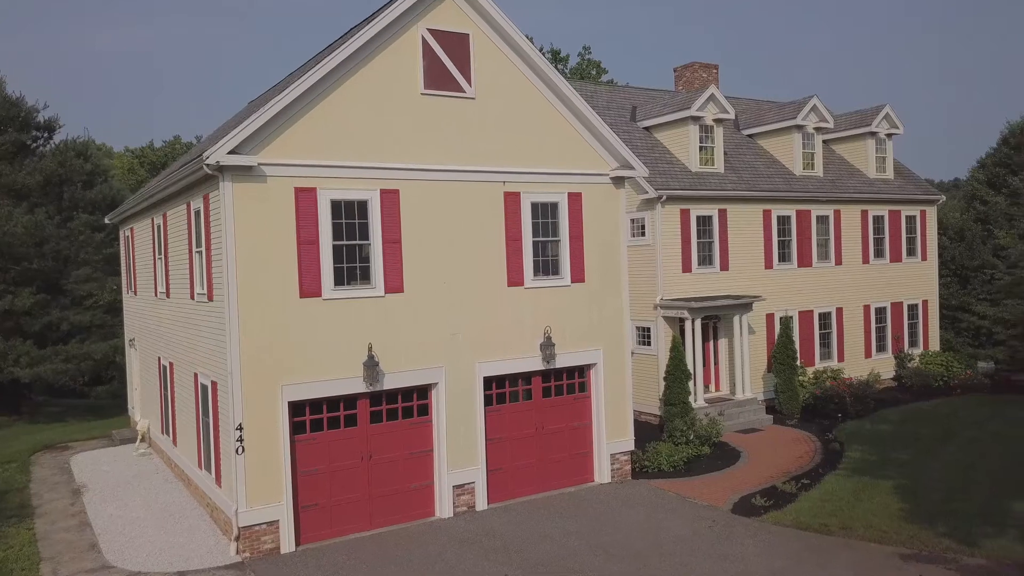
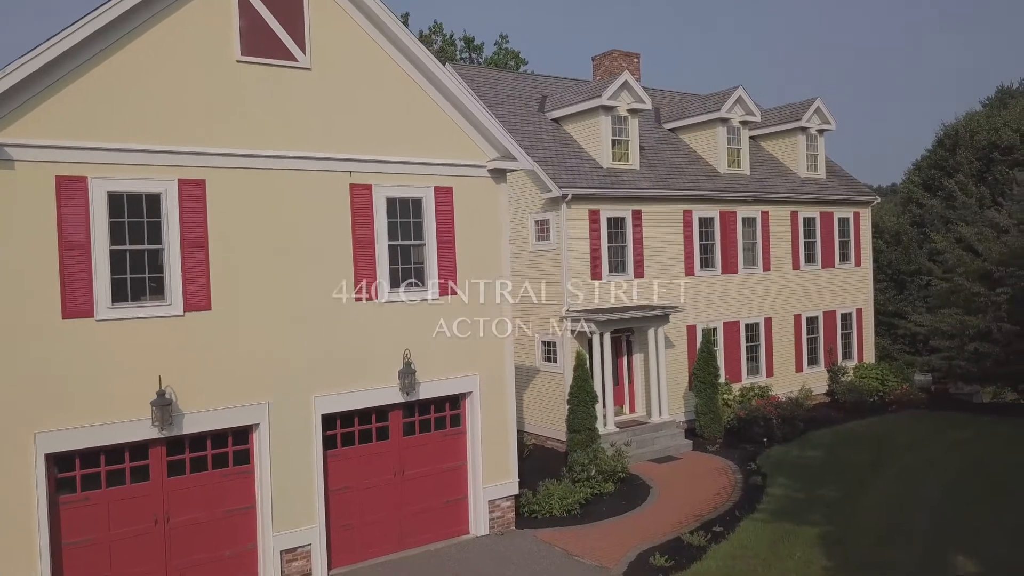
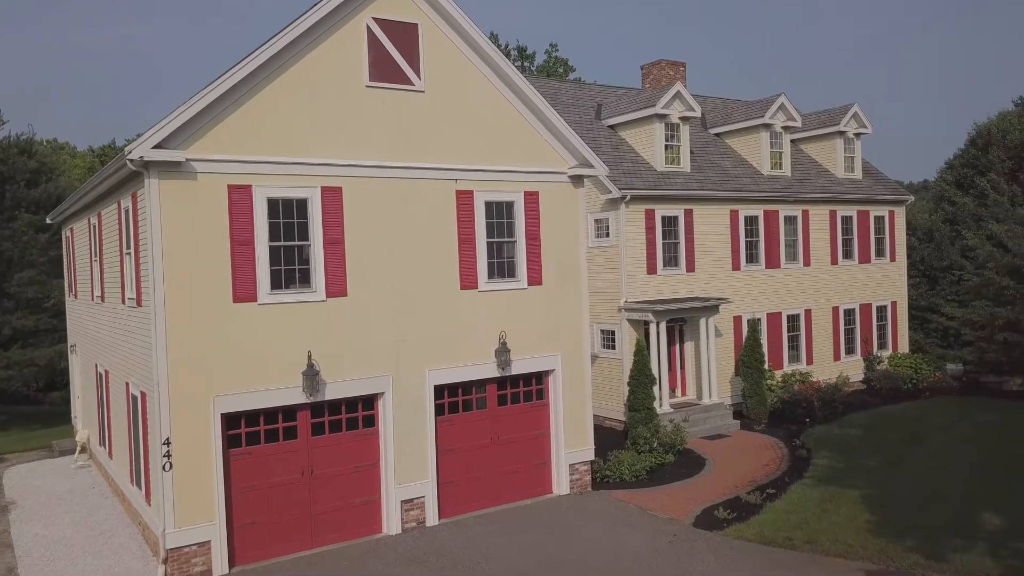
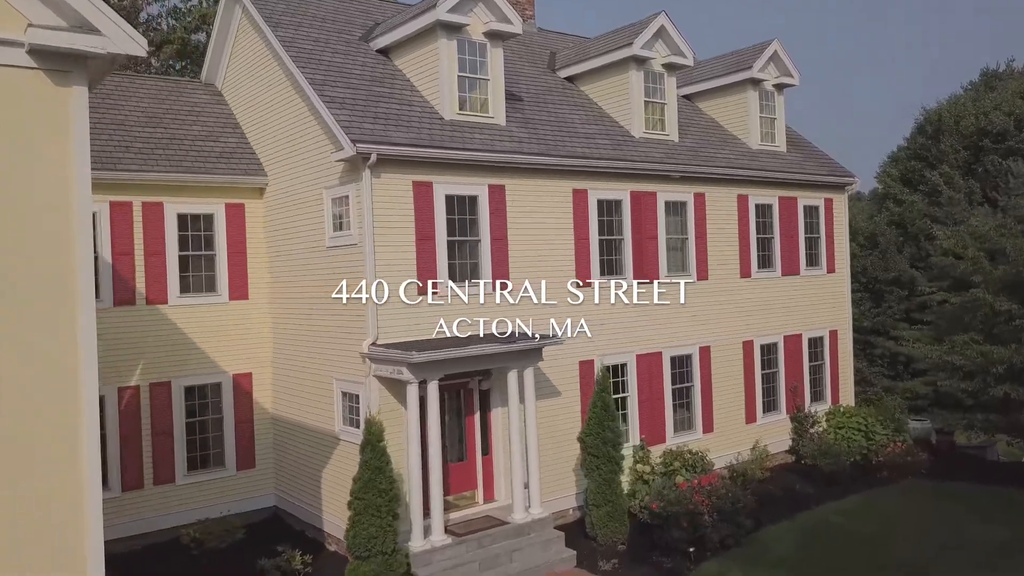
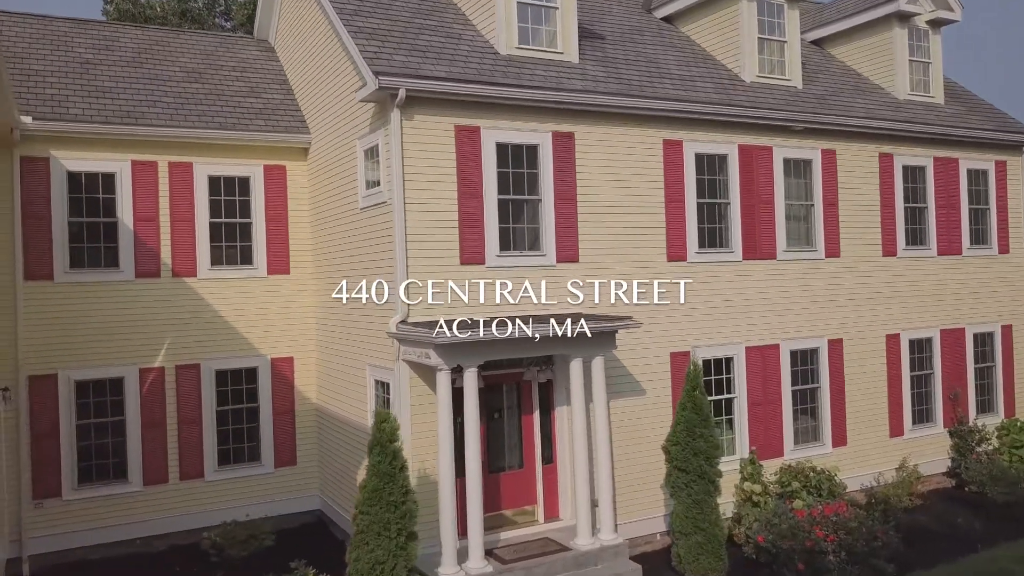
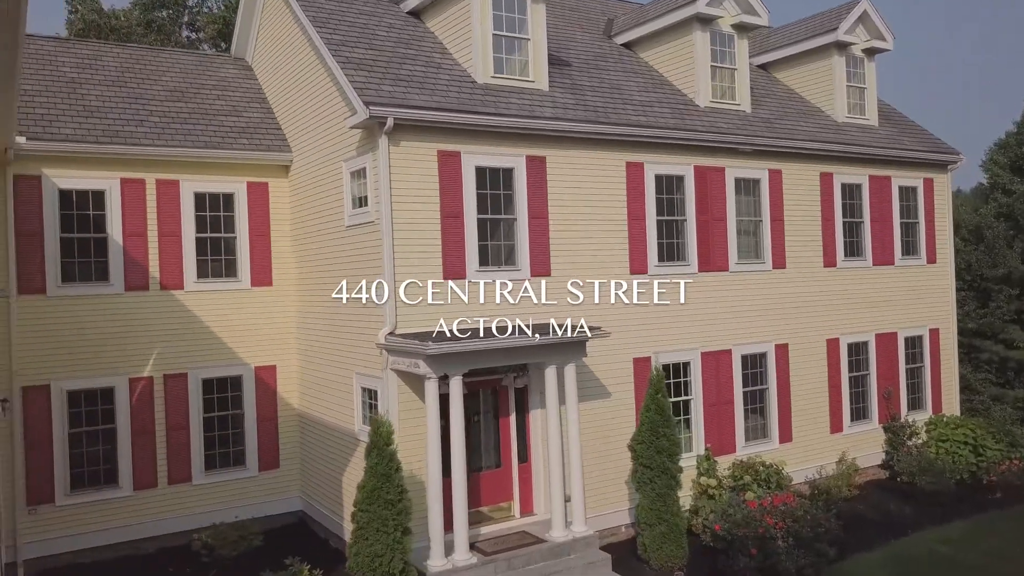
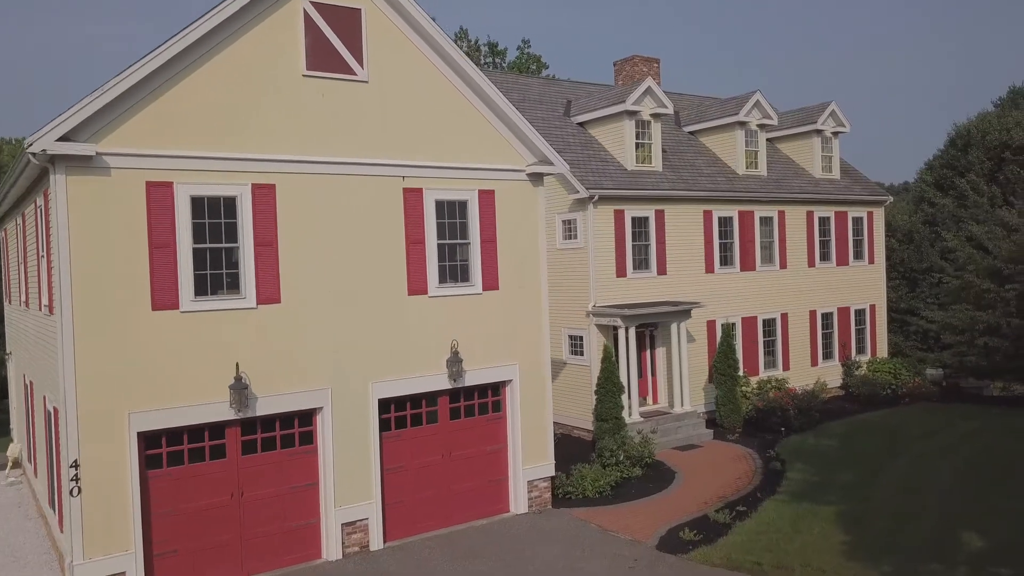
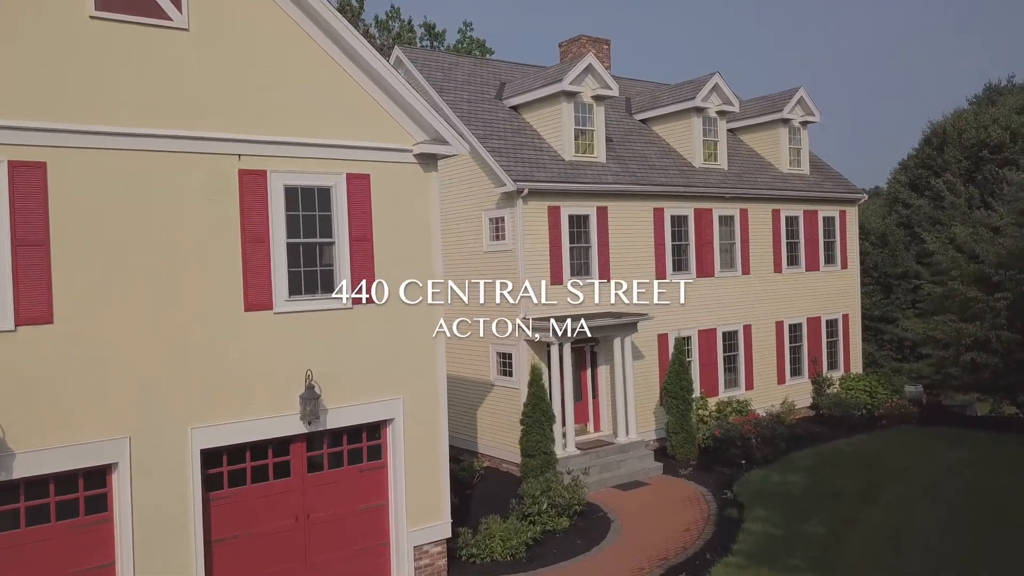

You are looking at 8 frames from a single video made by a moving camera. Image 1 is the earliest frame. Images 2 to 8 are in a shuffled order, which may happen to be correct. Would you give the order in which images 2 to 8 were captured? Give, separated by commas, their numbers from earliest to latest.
3, 7, 2, 8, 4, 6, 5
